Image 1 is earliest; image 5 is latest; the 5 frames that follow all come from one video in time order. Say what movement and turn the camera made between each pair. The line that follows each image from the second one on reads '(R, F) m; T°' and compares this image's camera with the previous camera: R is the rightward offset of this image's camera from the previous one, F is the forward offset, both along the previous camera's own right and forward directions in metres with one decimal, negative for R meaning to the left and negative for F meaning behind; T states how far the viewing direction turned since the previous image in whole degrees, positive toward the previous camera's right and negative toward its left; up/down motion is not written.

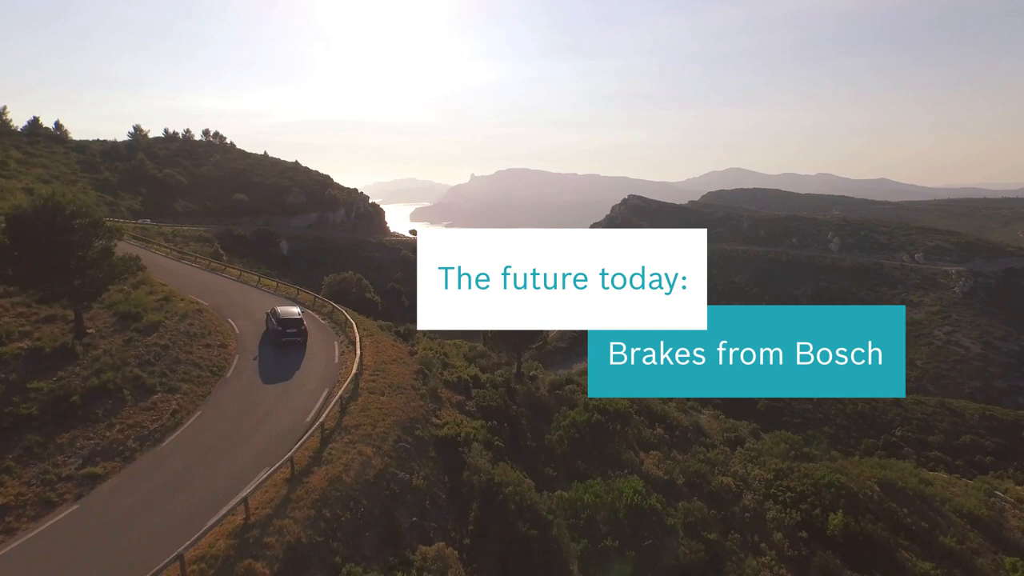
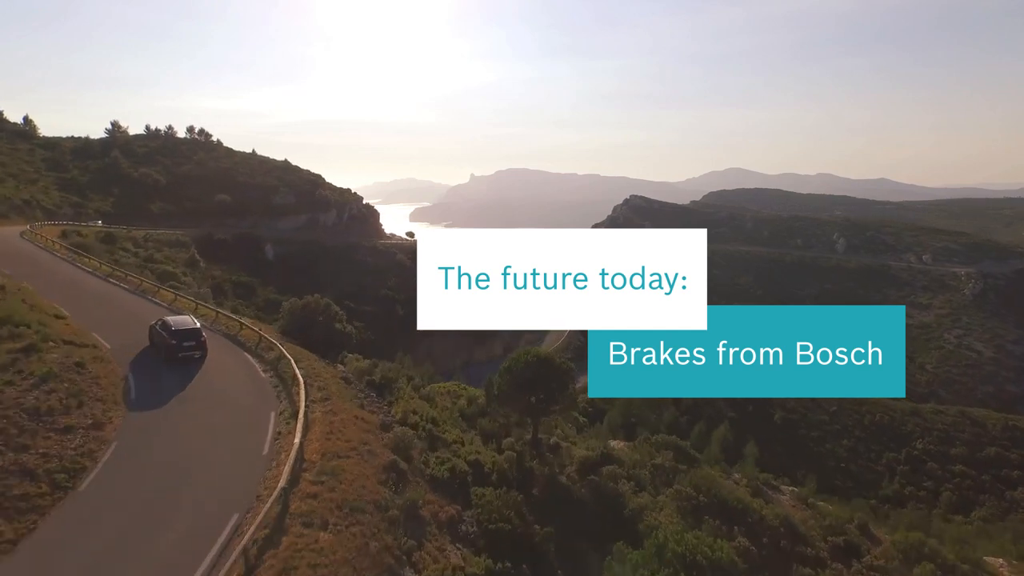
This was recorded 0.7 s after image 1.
(-0.3, +3.1) m; 0°
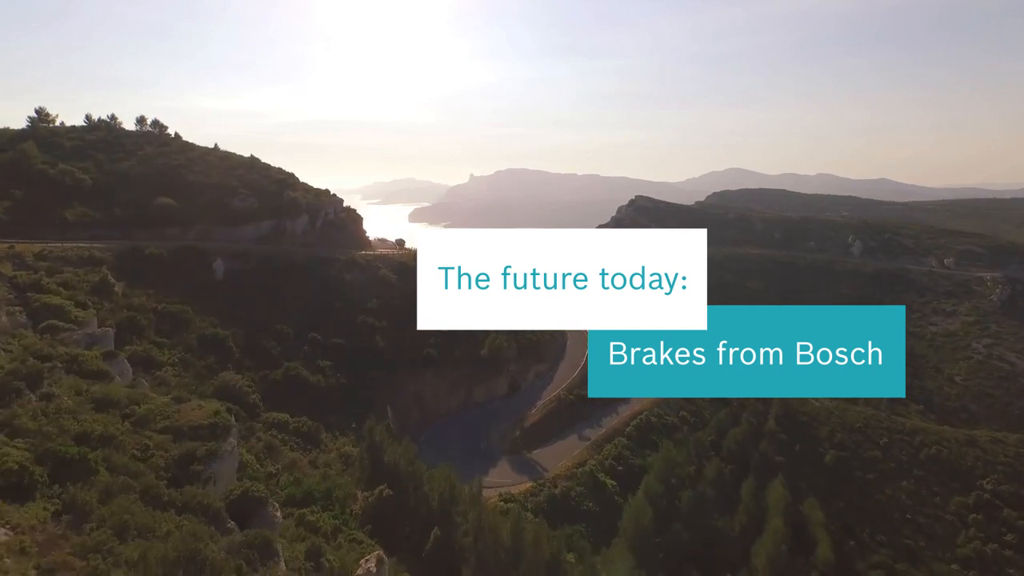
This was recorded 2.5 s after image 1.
(-0.8, +8.1) m; 0°
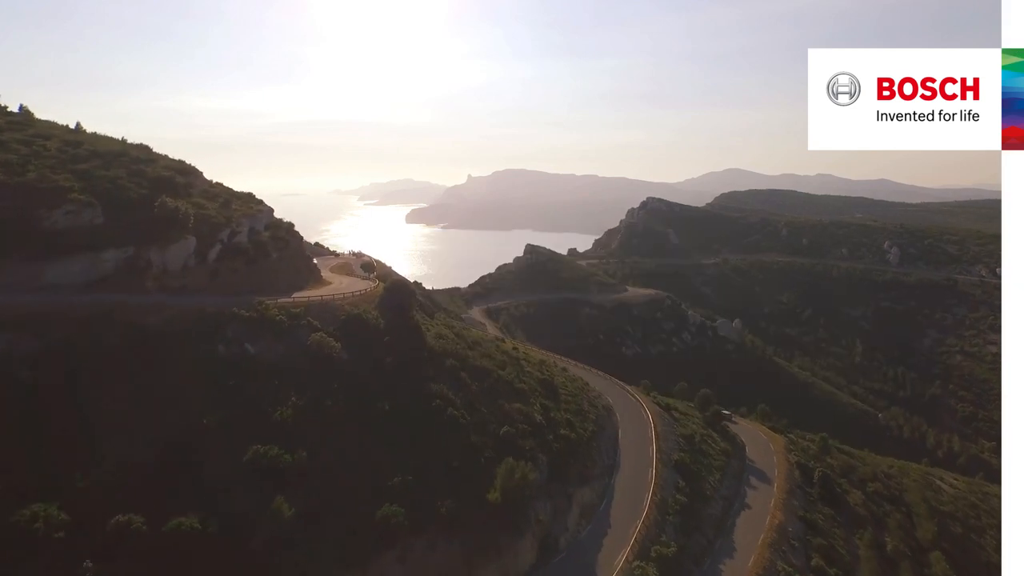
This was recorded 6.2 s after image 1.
(-1.9, +17.1) m; 0°
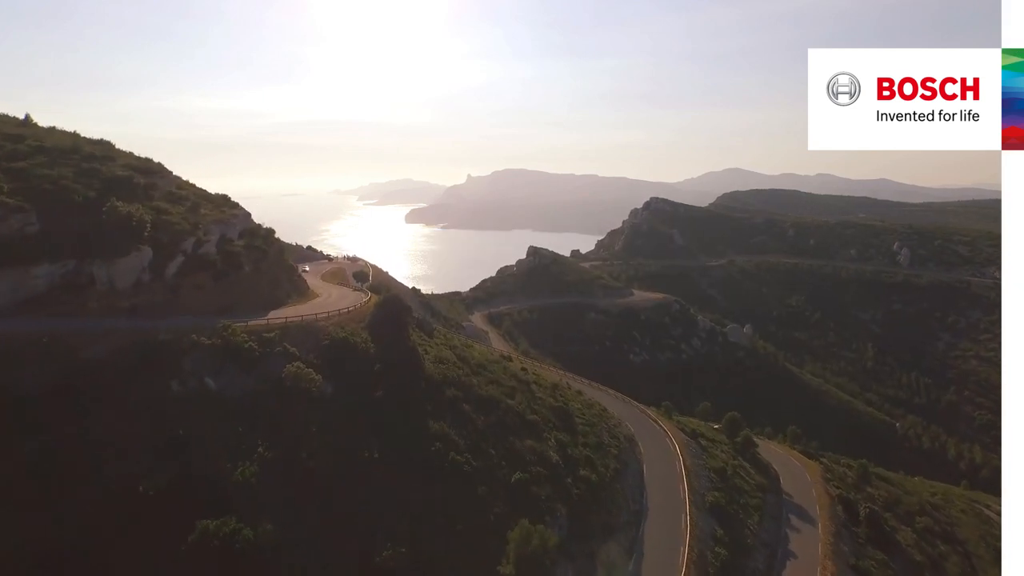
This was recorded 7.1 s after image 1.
(-0.8, +3.9) m; 0°
